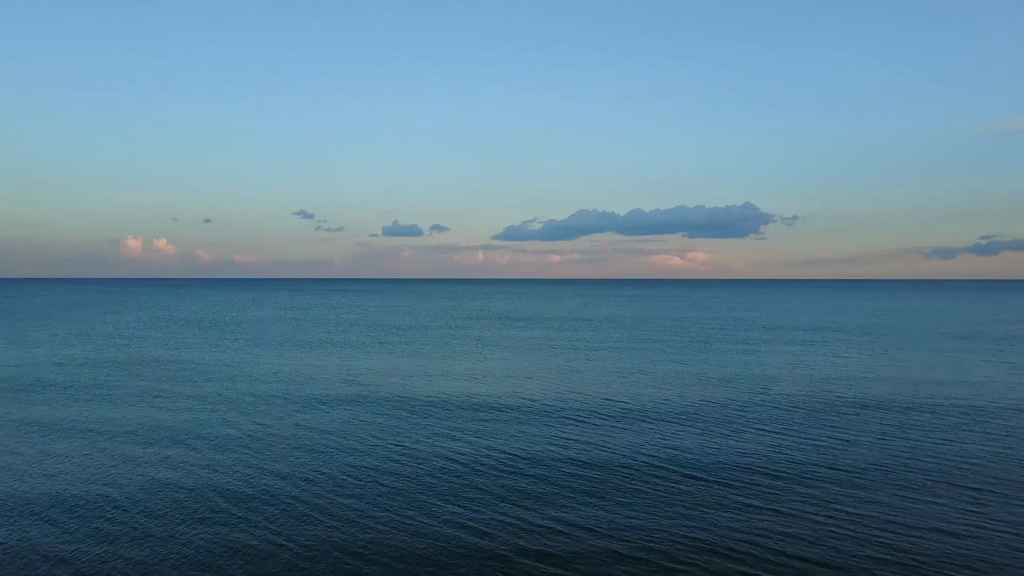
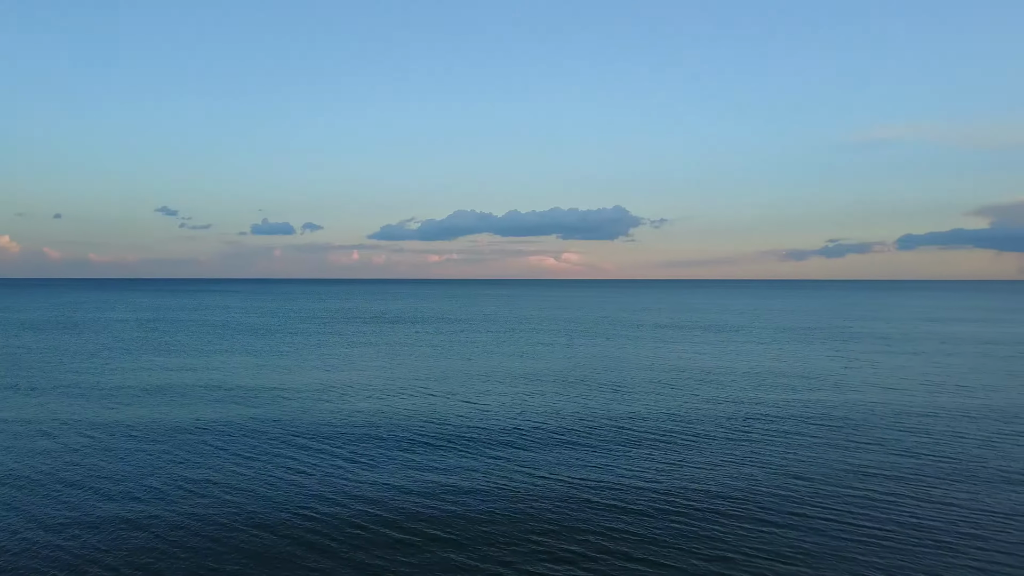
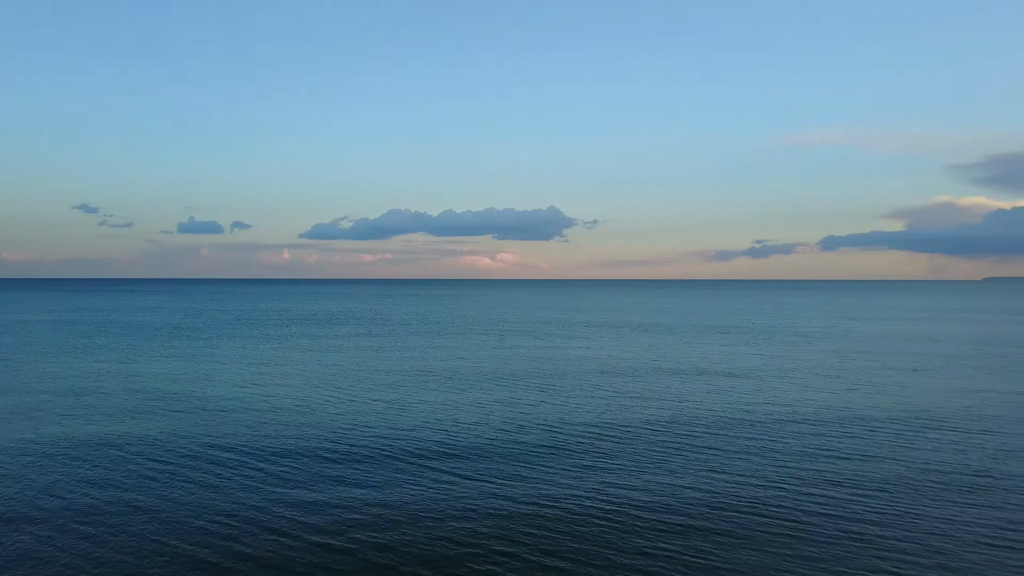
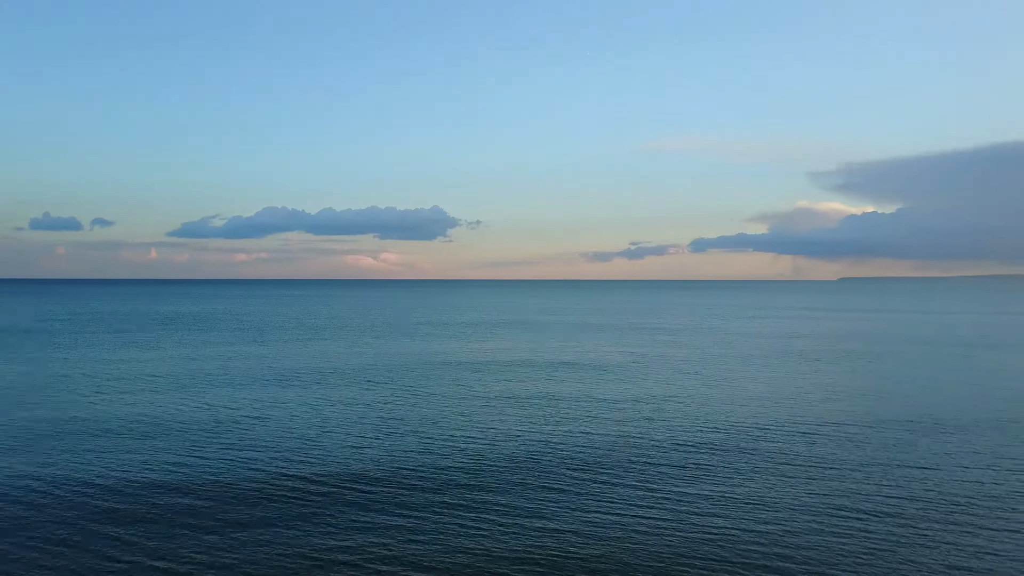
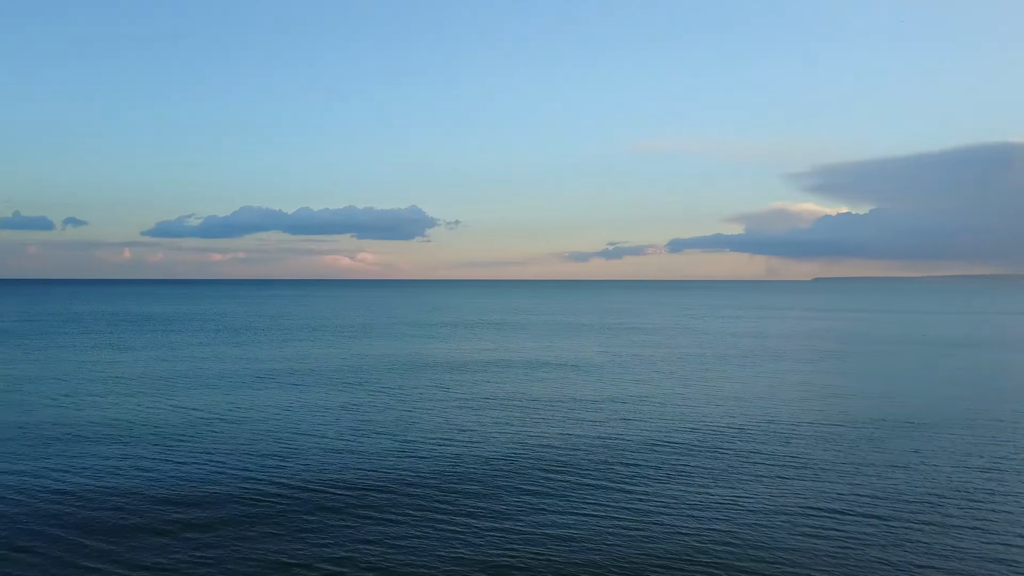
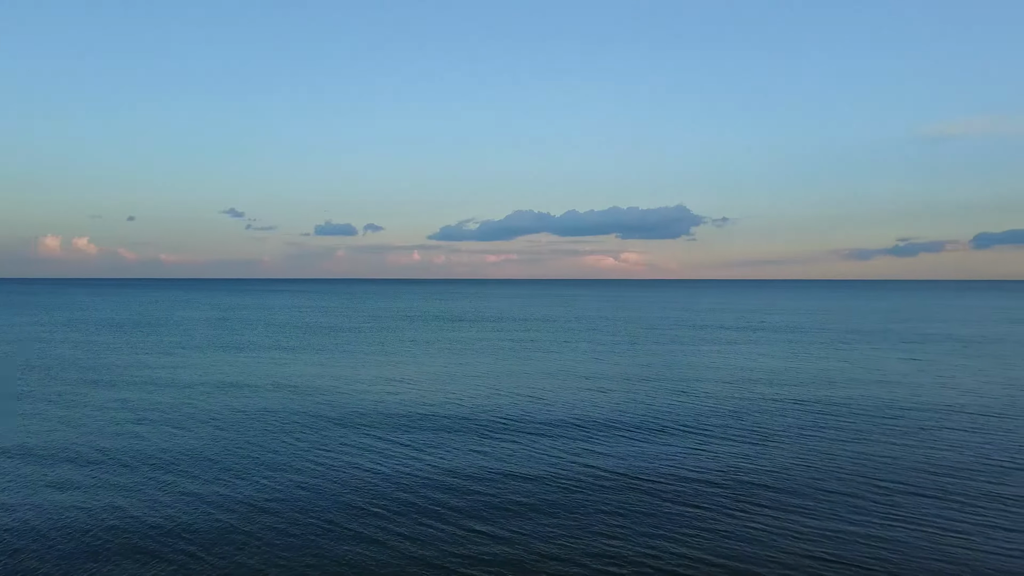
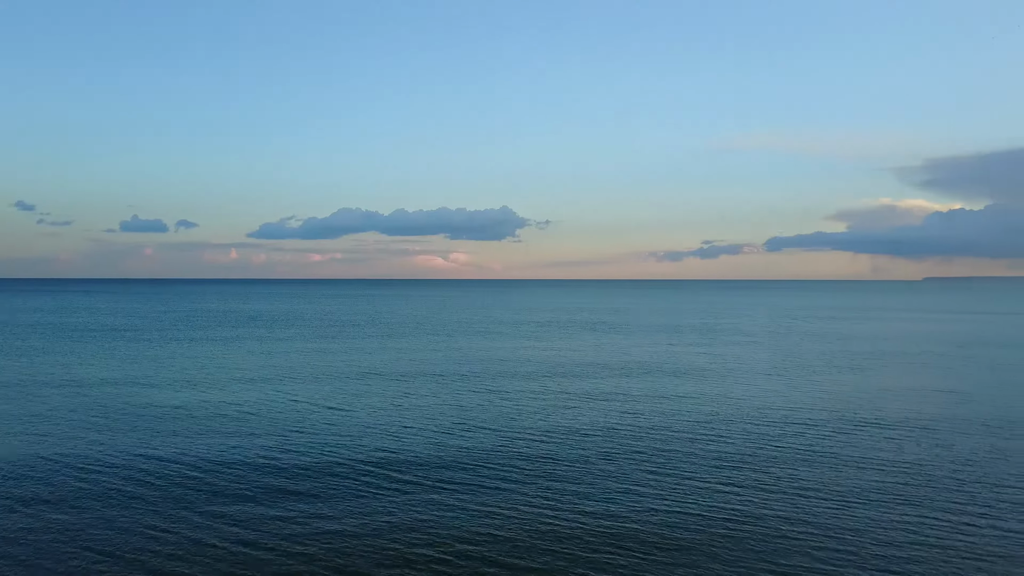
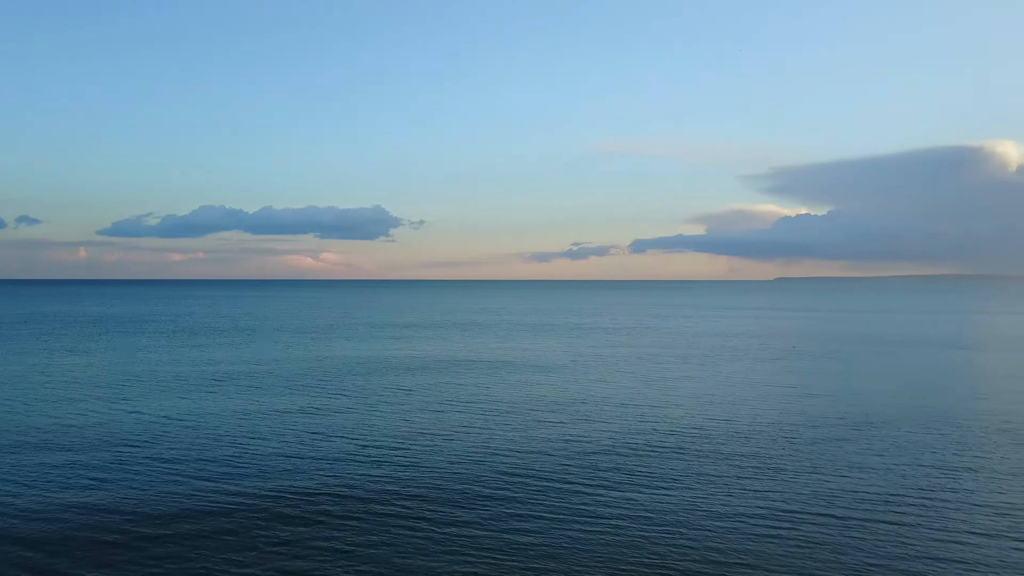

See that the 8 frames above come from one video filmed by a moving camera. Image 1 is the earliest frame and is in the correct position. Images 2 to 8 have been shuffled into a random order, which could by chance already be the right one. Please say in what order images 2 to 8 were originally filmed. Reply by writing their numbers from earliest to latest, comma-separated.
6, 2, 3, 7, 4, 5, 8
